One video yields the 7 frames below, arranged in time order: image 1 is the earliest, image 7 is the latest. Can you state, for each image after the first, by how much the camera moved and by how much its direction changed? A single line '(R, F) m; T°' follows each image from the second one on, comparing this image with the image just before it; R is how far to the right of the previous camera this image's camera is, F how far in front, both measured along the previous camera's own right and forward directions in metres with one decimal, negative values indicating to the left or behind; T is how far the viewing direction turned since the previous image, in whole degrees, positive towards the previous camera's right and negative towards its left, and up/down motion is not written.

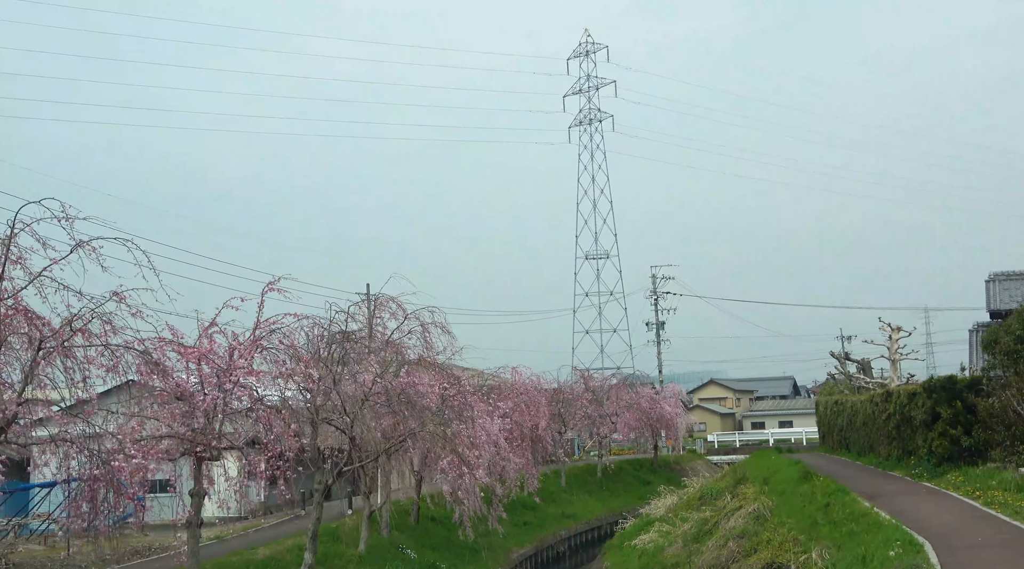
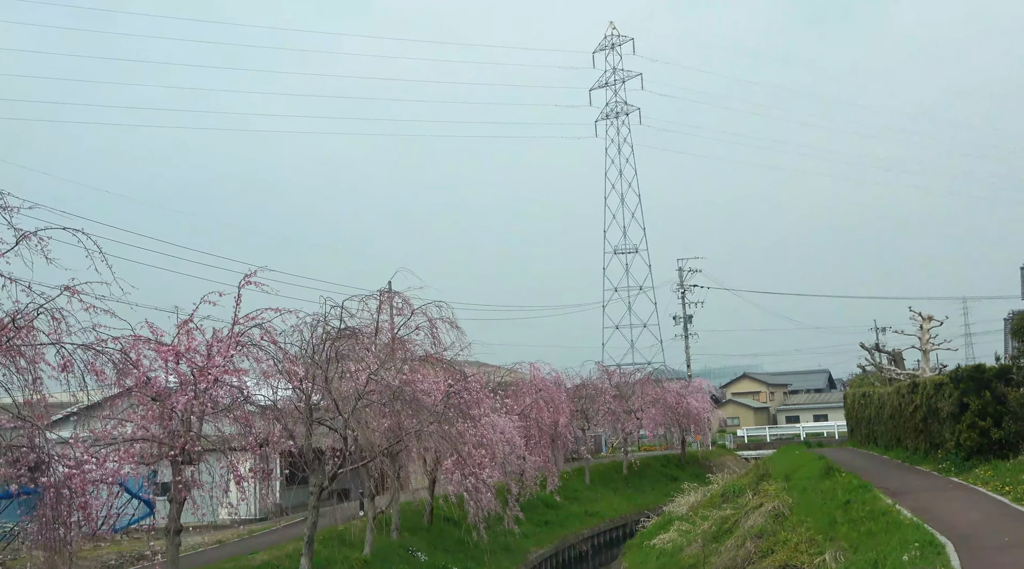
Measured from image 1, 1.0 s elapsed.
(+0.4, +0.7) m; -2°
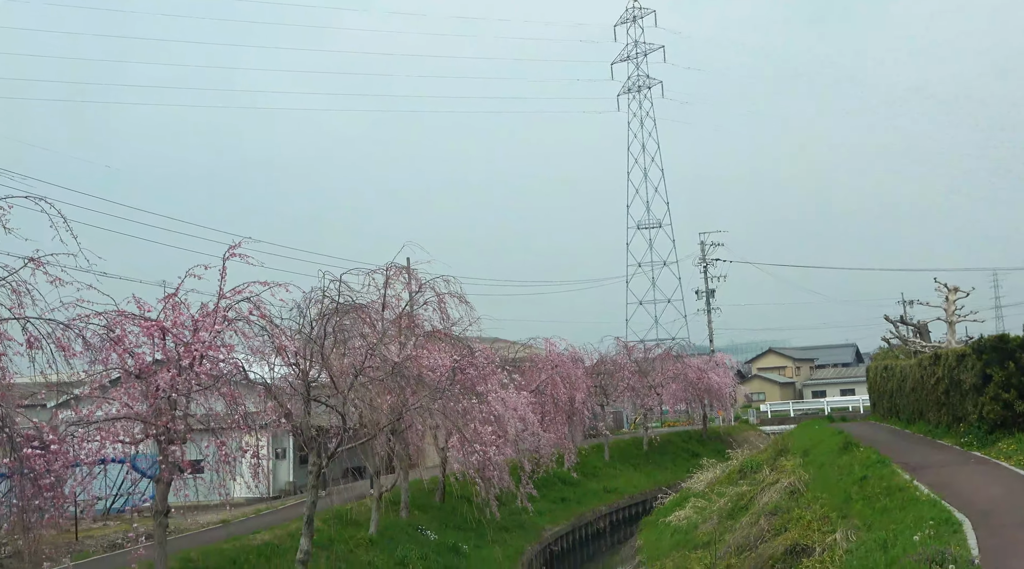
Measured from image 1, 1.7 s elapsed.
(+0.3, +0.5) m; -1°
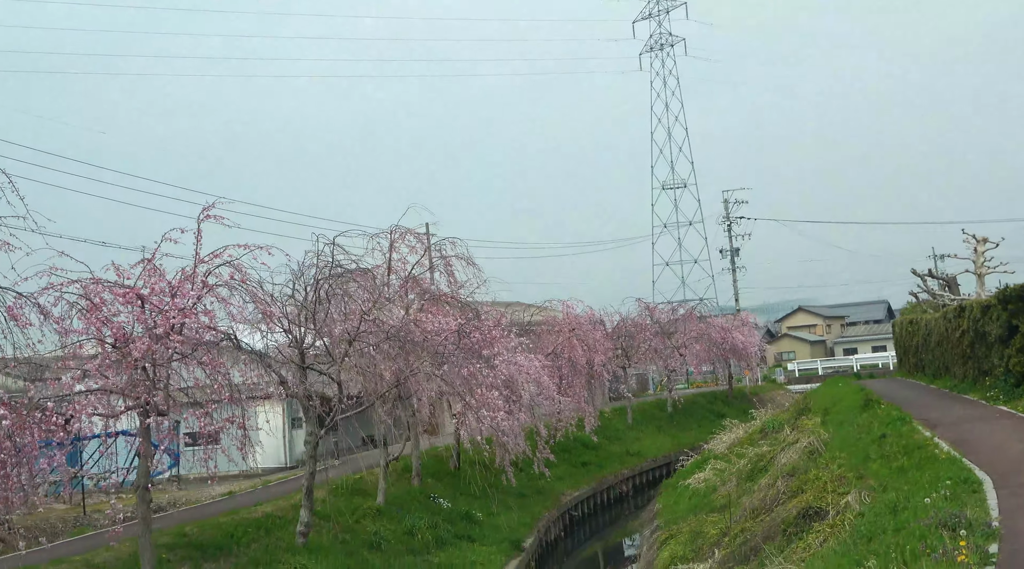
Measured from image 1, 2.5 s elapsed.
(+0.4, +0.6) m; -2°
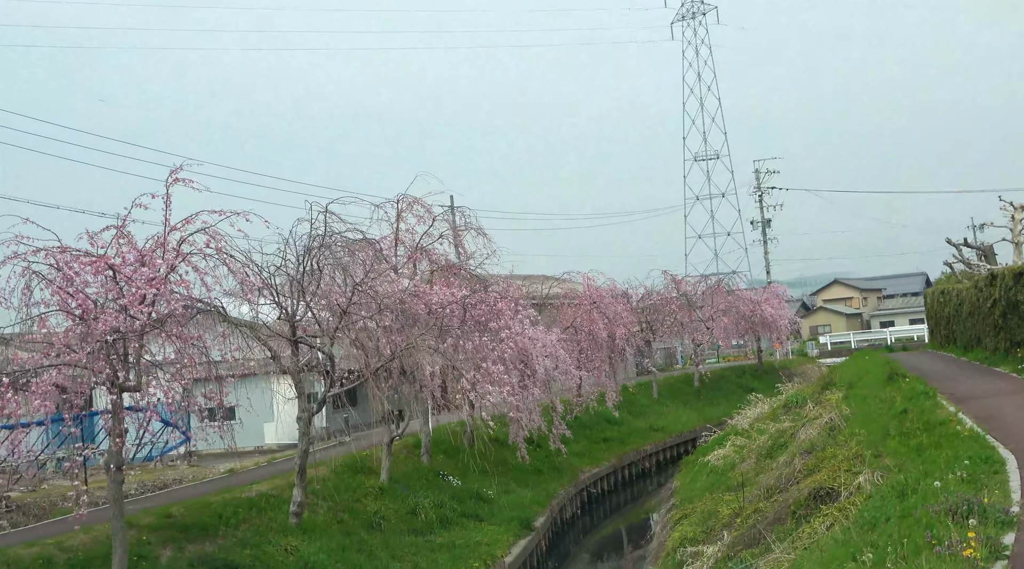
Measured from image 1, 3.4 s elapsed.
(+0.4, +0.7) m; -2°
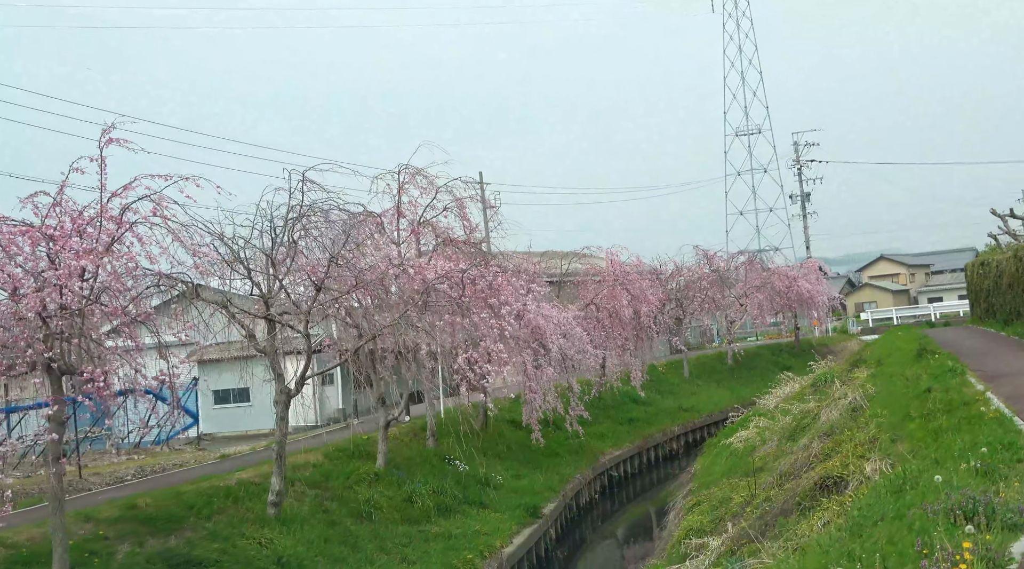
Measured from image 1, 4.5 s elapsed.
(+0.6, +0.9) m; -2°
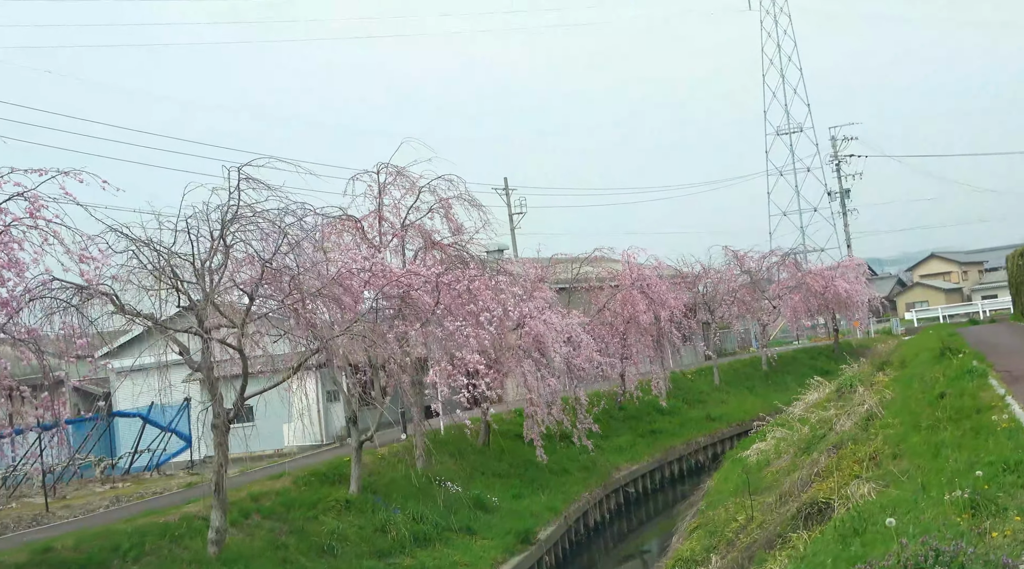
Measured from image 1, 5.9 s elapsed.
(+0.9, +1.3) m; -3°
